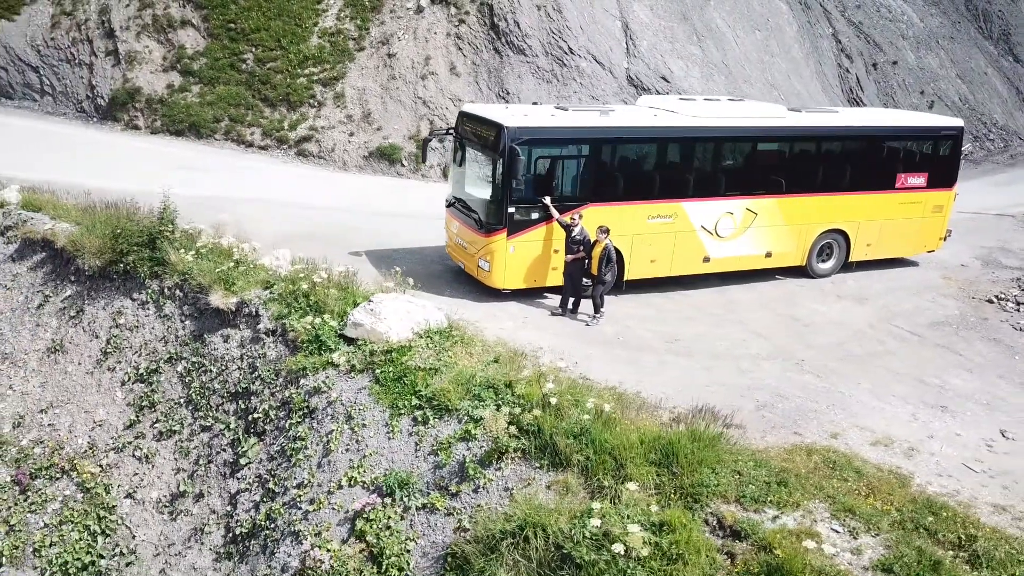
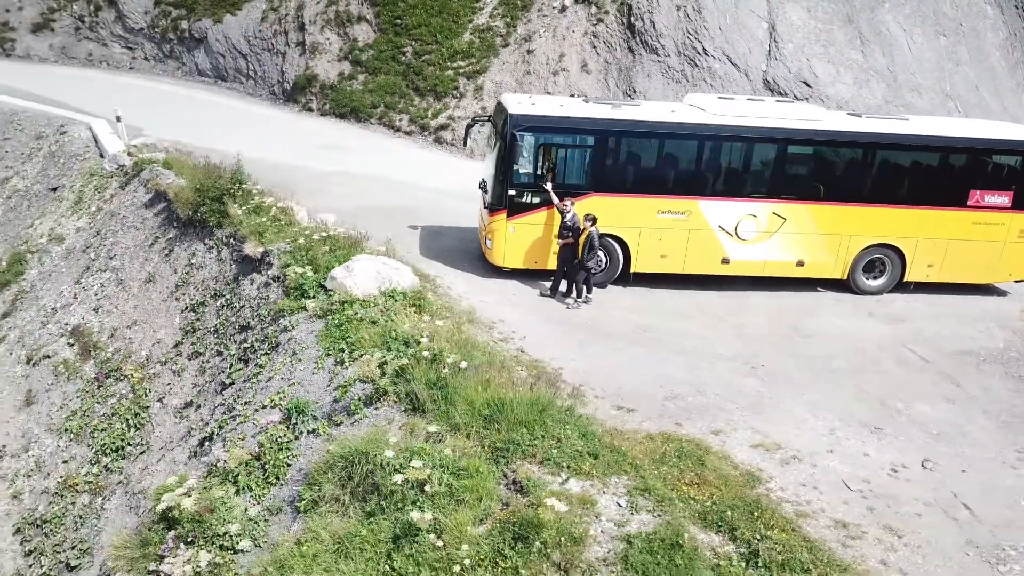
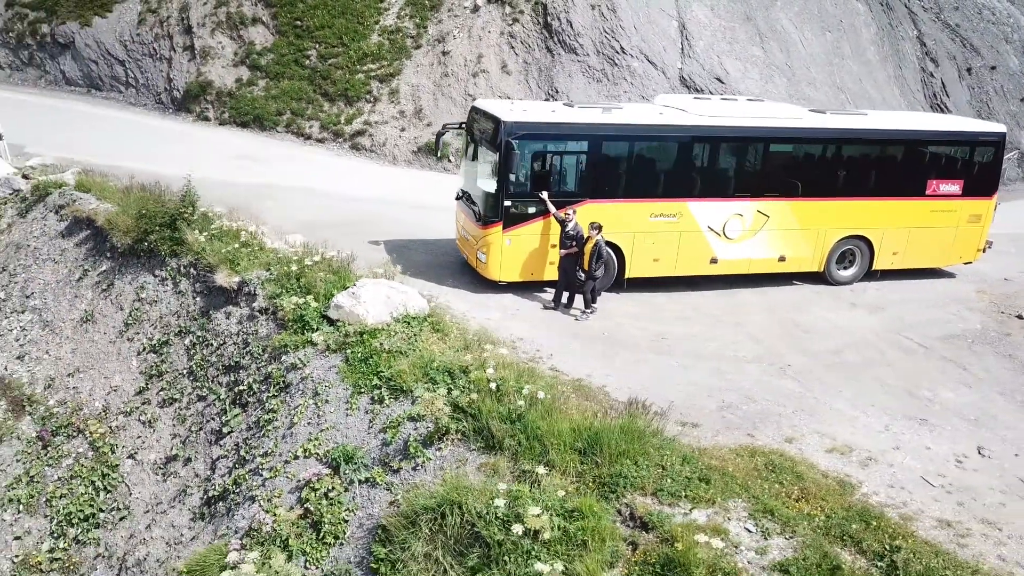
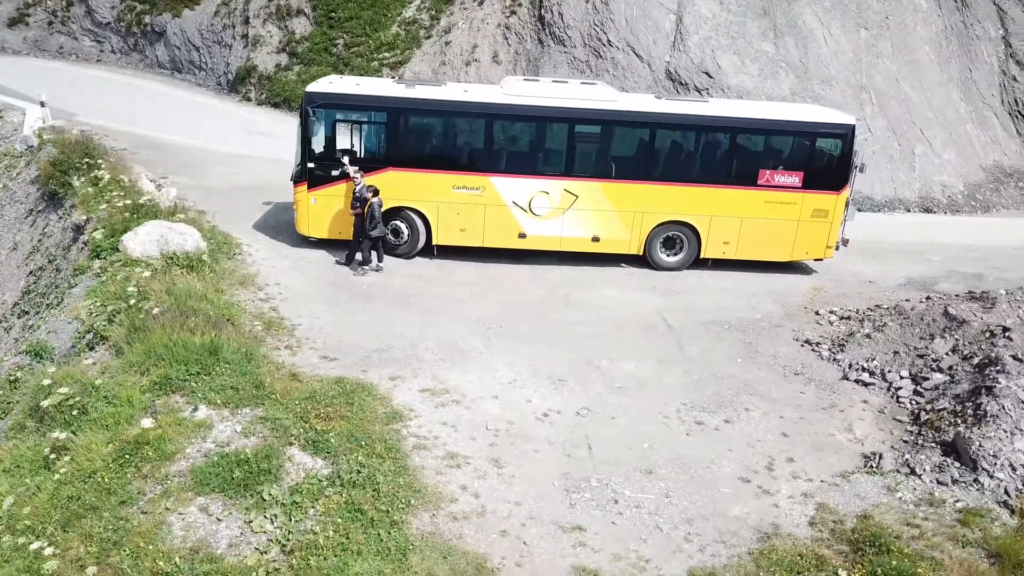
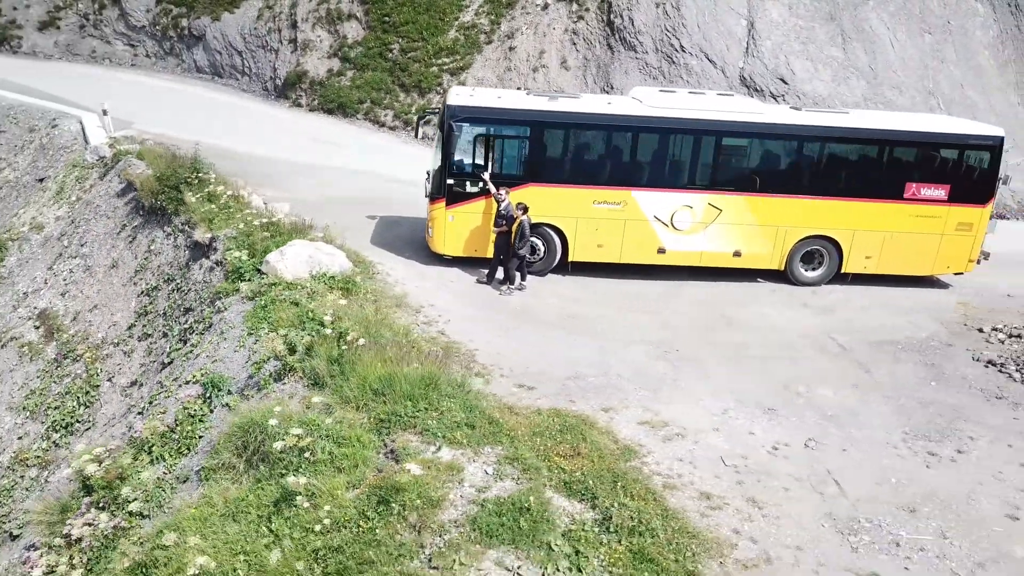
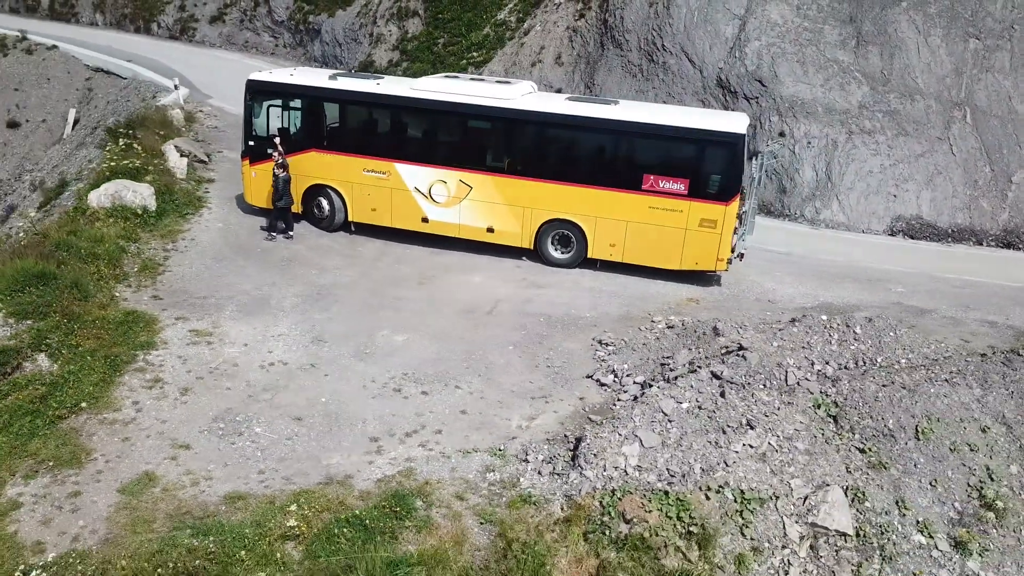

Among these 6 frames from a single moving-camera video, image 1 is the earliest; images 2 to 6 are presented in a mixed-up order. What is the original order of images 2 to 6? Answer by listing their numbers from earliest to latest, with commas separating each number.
3, 2, 5, 4, 6
